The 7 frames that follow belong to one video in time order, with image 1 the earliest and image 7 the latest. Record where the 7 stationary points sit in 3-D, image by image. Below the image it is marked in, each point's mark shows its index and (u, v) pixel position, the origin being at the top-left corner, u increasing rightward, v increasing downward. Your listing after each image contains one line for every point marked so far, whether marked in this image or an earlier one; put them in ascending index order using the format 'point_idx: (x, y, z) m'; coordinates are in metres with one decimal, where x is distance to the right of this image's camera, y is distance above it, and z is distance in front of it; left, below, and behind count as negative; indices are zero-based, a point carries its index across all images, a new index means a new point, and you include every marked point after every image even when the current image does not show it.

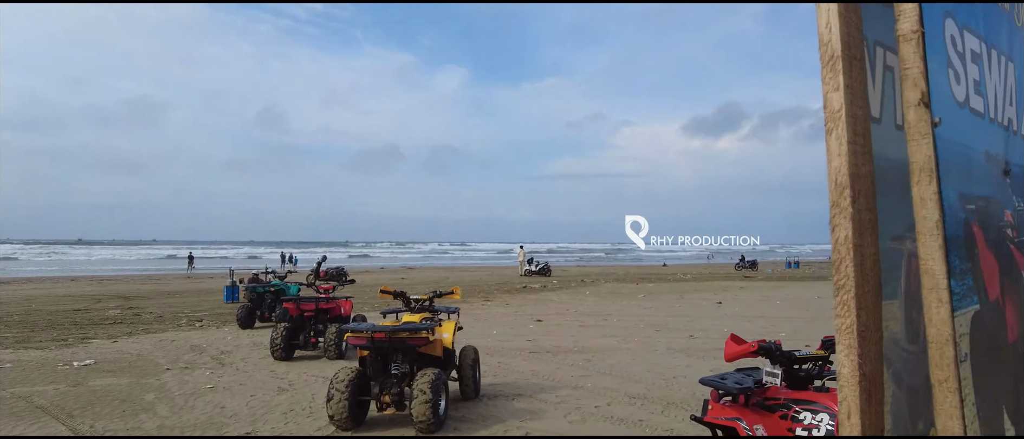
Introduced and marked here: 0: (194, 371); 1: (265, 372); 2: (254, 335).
0: (-4.5, -2.2, +8.8) m
1: (-3.5, -2.2, +8.8) m
2: (-5.3, -2.4, +12.8) m
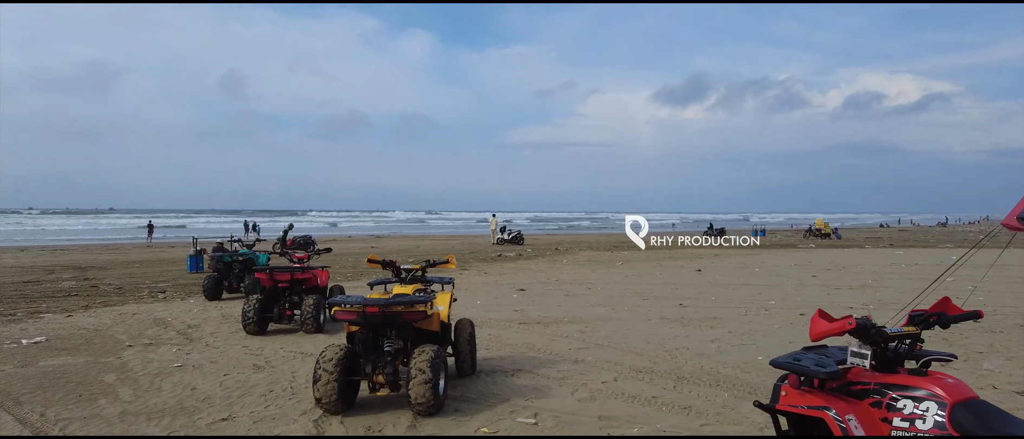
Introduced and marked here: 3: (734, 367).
0: (-4.6, -1.7, +8.1) m
1: (-3.6, -1.7, +8.1) m
2: (-5.6, -1.7, +12.0) m
3: (+2.6, -1.7, +7.2) m
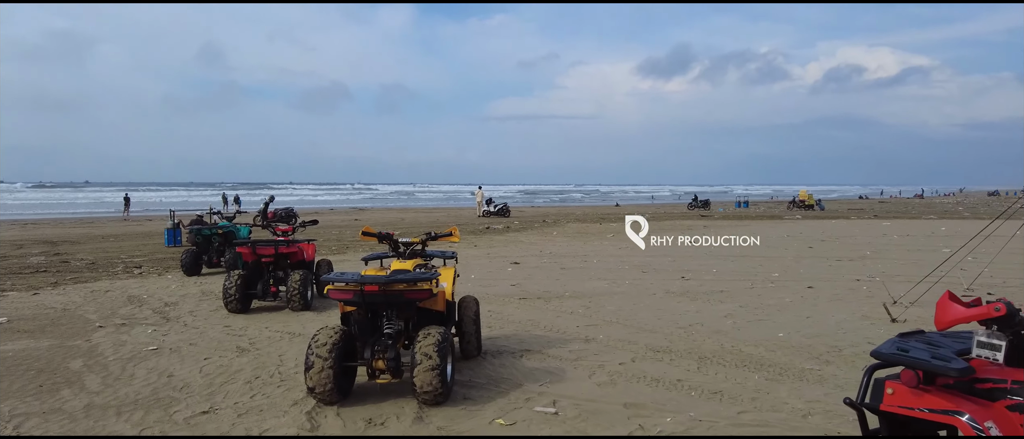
0: (-4.5, -1.3, +7.5) m
1: (-3.5, -1.3, +7.5) m
2: (-5.7, -1.1, +11.3) m
3: (+2.6, -1.4, +6.7) m
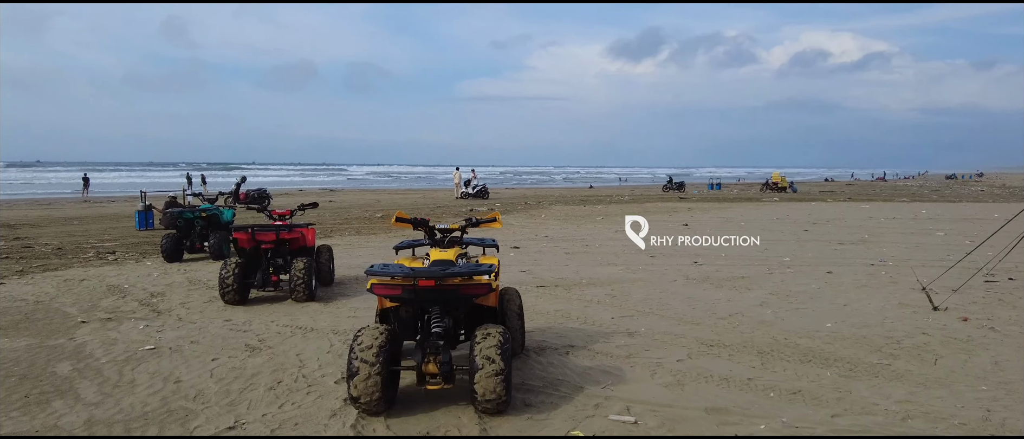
0: (-4.2, -1.1, +6.7) m
1: (-3.2, -1.1, +6.8) m
2: (-5.5, -0.8, +10.5) m
3: (+3.0, -1.2, +6.3) m
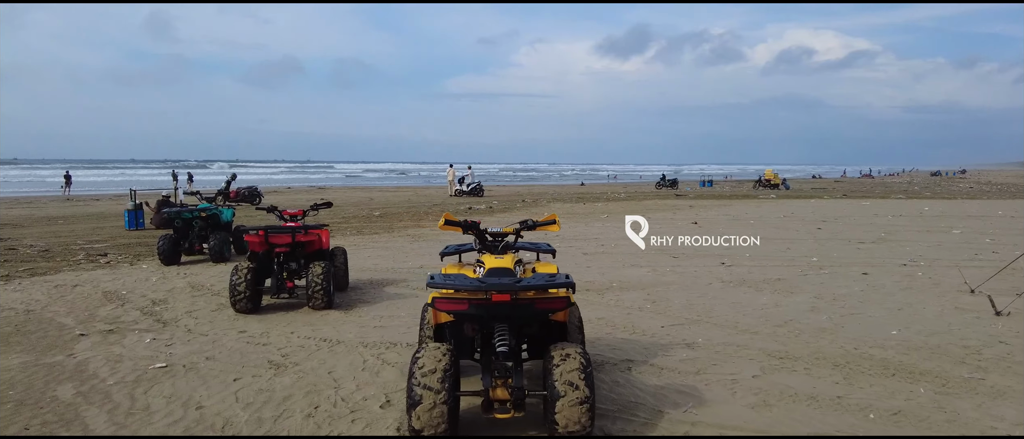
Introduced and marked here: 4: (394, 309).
0: (-3.8, -1.2, +6.1) m
1: (-2.8, -1.1, +6.2) m
2: (-5.2, -0.9, +9.9) m
3: (+3.4, -1.2, +5.8) m
4: (-1.4, -1.0, +7.3) m
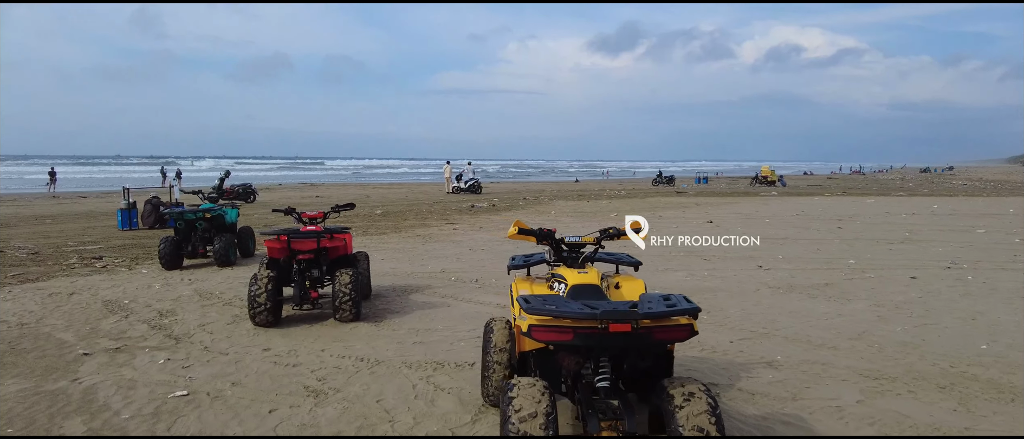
0: (-3.3, -1.2, +5.4) m
1: (-2.3, -1.2, +5.5) m
2: (-4.7, -0.9, +9.2) m
3: (+3.9, -1.2, +5.3) m
4: (-0.9, -1.1, +6.7) m
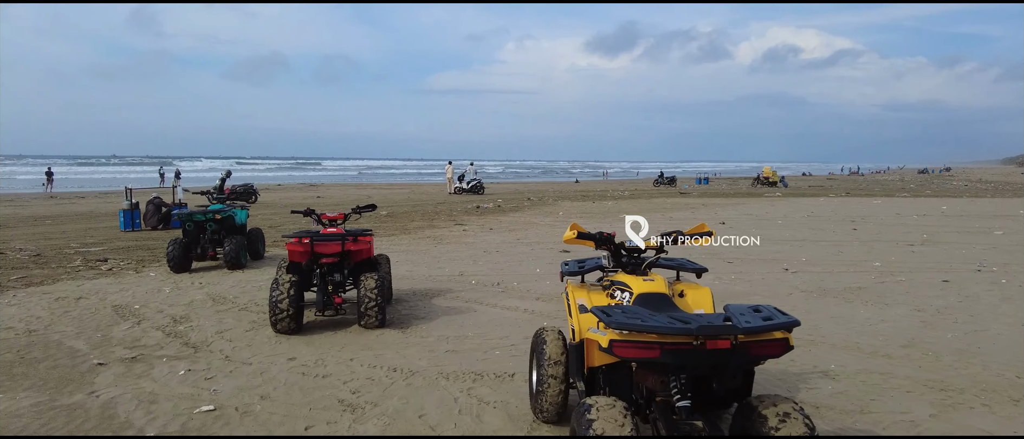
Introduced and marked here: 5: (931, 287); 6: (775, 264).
0: (-2.9, -1.2, +5.1) m
1: (-1.9, -1.2, +5.2) m
2: (-4.4, -0.9, +8.8) m
3: (+4.3, -1.2, +5.0) m
4: (-0.6, -1.1, +6.4) m
5: (+5.9, -0.9, +8.8) m
6: (+4.5, -0.8, +10.7) m
